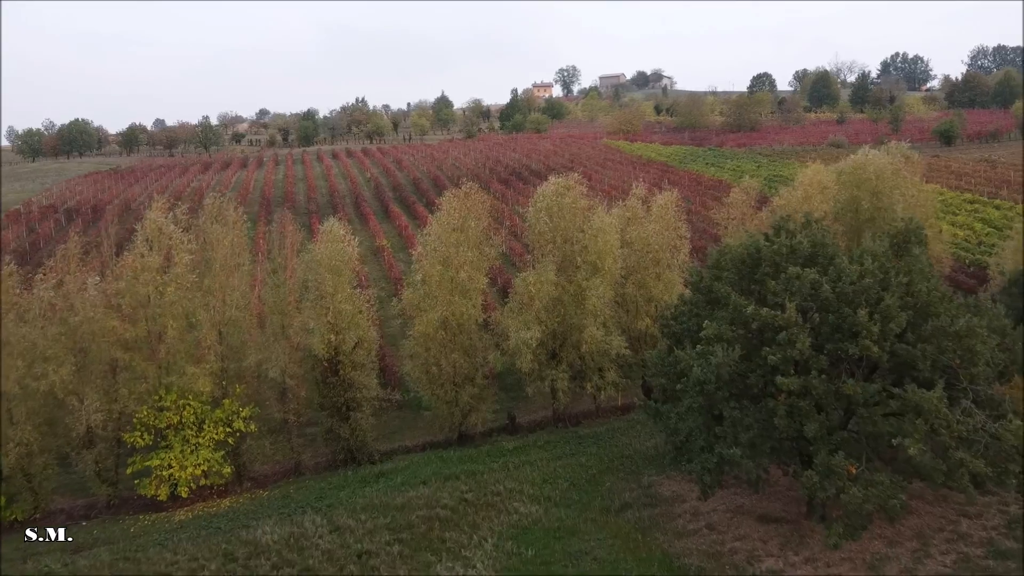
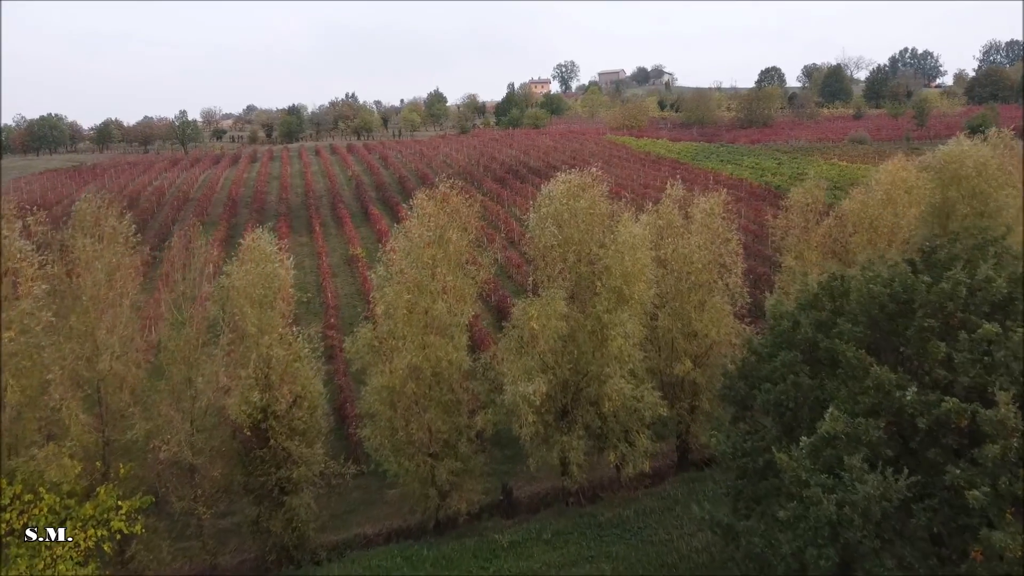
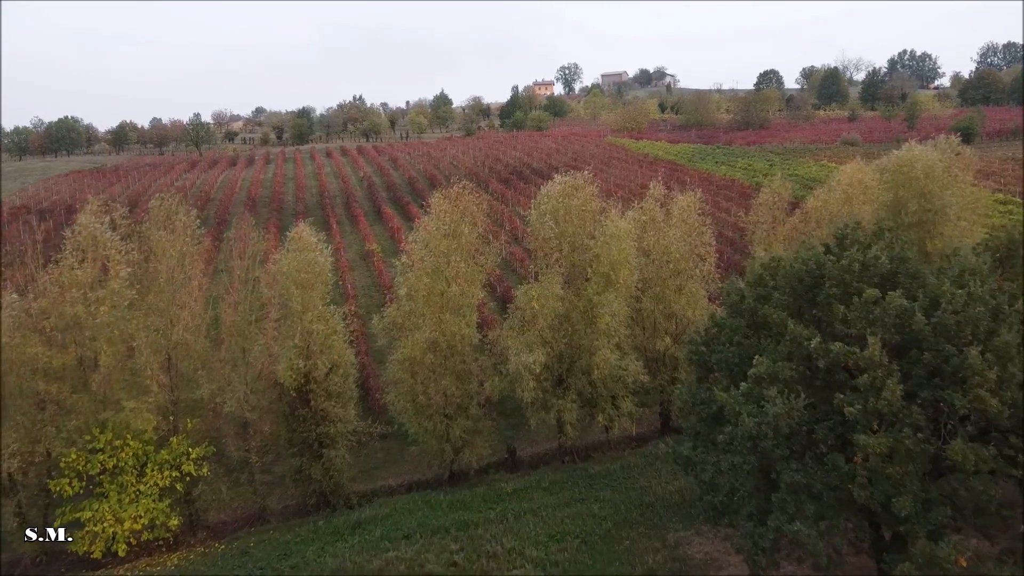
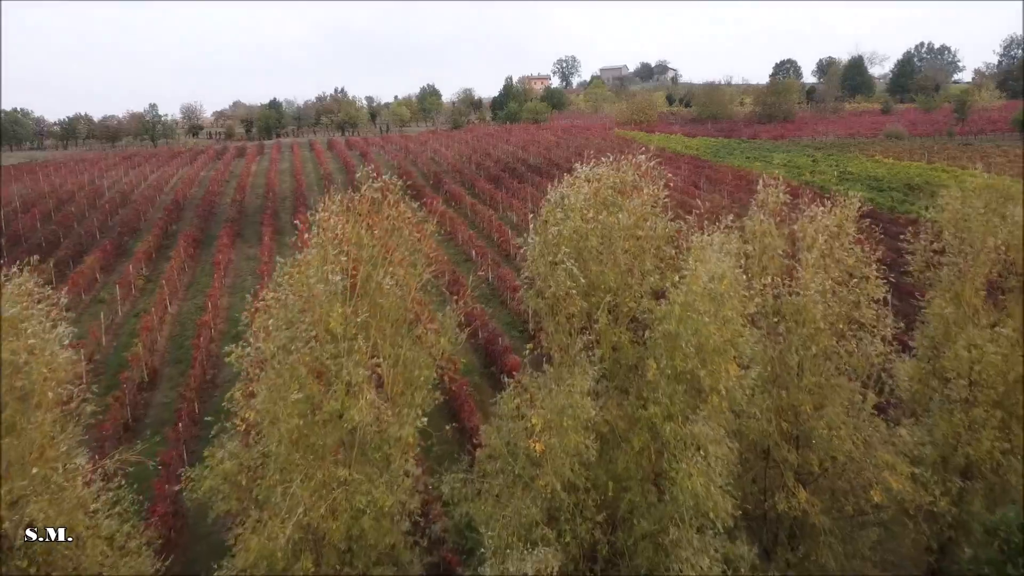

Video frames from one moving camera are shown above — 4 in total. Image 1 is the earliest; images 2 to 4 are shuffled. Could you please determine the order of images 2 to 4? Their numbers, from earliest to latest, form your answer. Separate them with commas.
3, 2, 4
